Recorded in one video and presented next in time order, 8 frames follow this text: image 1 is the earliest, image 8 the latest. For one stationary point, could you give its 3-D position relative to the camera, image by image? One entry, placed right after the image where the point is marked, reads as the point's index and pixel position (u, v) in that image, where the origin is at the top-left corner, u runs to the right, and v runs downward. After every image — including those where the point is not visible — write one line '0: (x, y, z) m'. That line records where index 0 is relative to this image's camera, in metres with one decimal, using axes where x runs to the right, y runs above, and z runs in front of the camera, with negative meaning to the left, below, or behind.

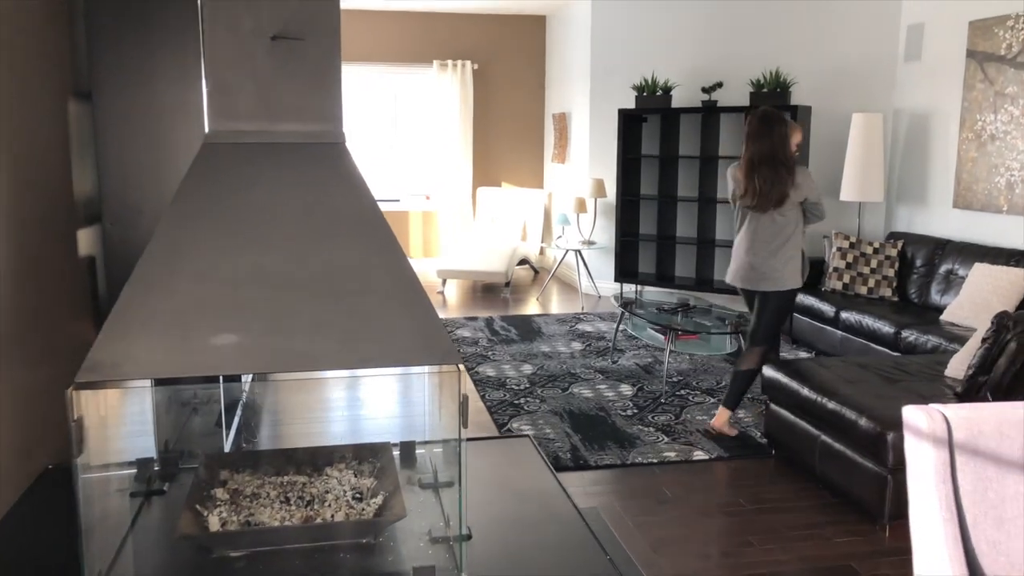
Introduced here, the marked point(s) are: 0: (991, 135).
0: (+2.7, +0.9, +4.9) m
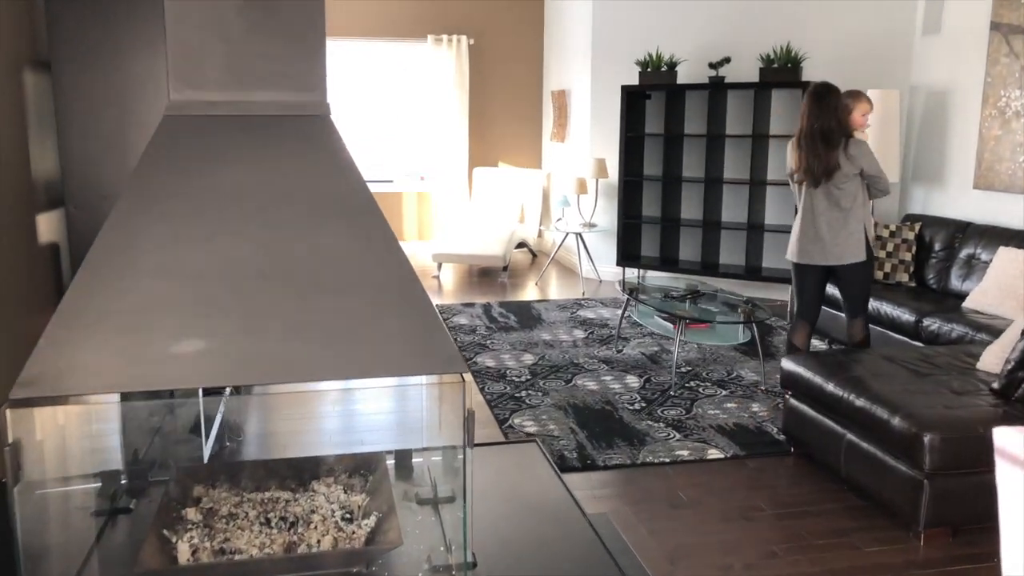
0: (+2.7, +1.0, +4.7) m
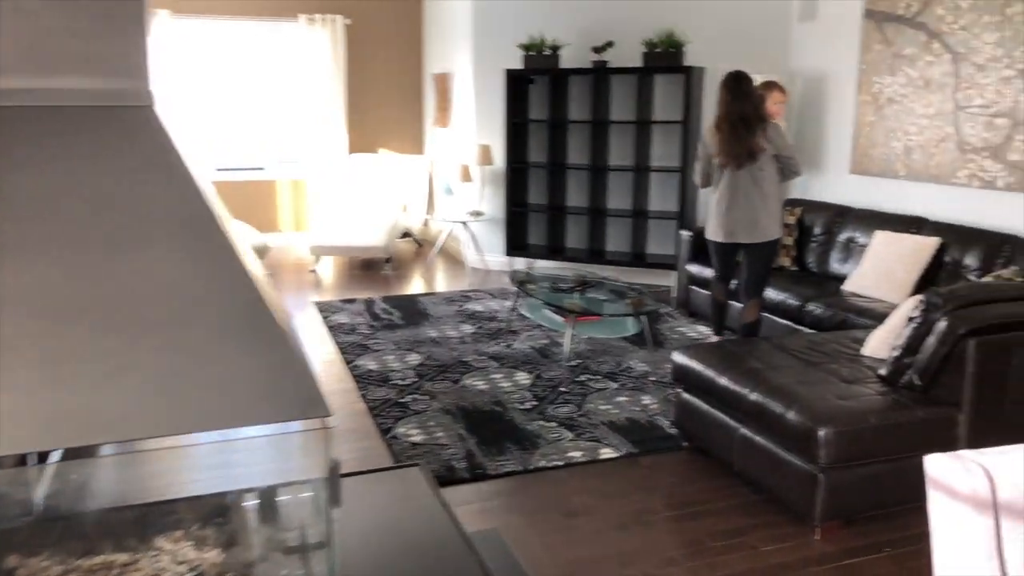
0: (+2.1, +1.1, +4.8) m
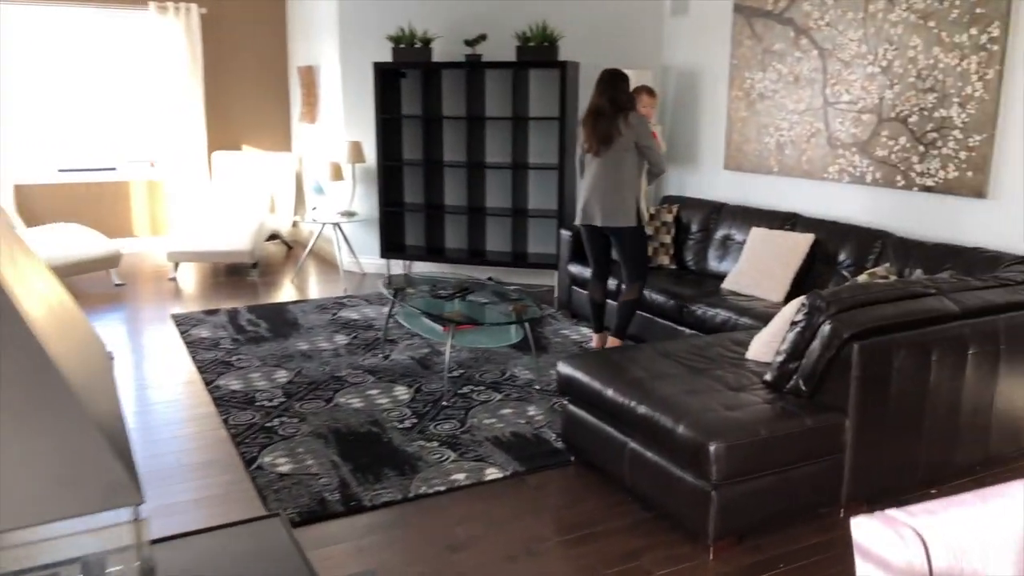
0: (+1.4, +1.1, +4.8) m
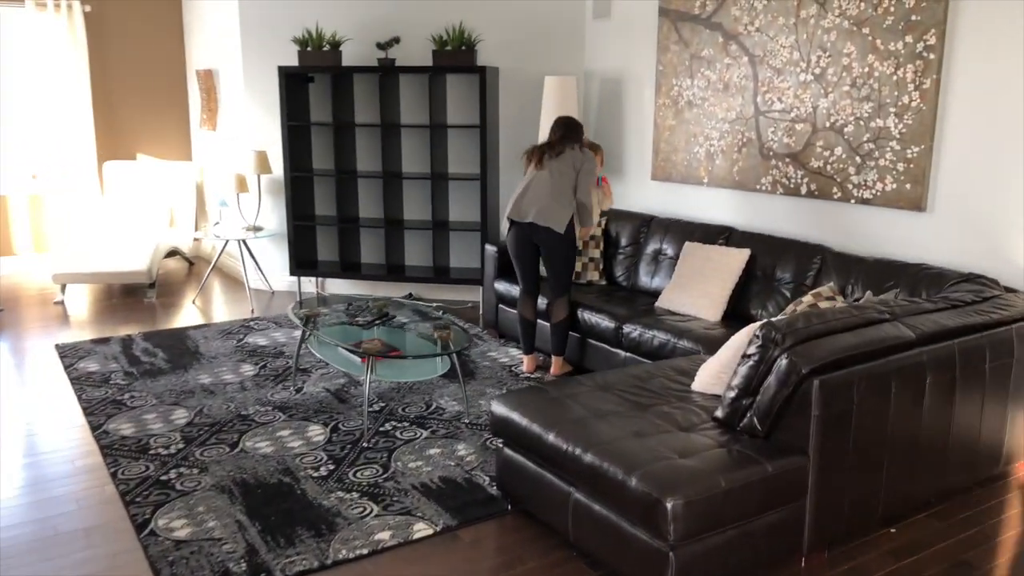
0: (+0.9, +1.0, +4.6) m
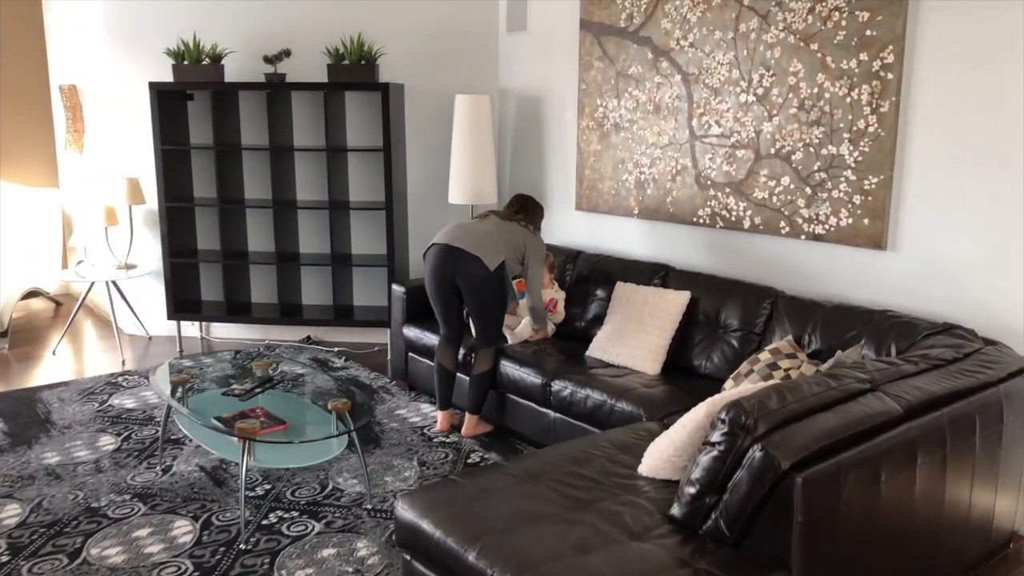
0: (+0.5, +0.8, +4.1) m
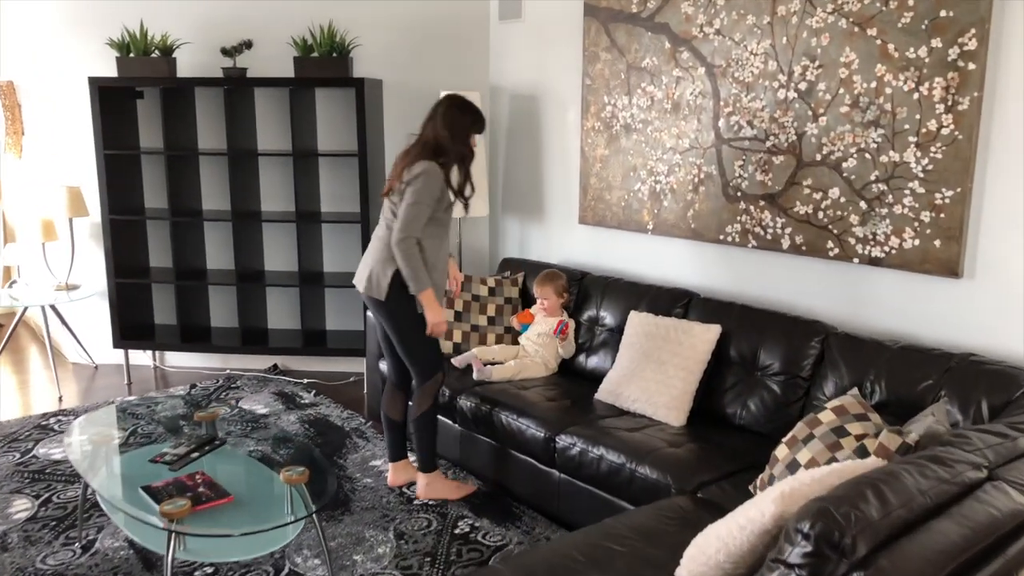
0: (+0.5, +0.7, +3.6) m
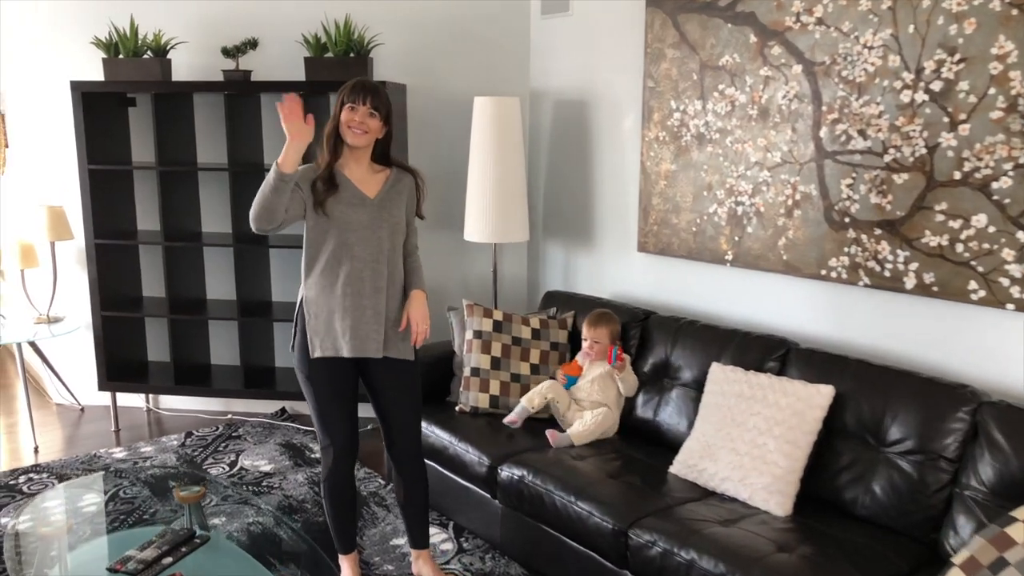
0: (+0.6, +0.5, +3.0) m
